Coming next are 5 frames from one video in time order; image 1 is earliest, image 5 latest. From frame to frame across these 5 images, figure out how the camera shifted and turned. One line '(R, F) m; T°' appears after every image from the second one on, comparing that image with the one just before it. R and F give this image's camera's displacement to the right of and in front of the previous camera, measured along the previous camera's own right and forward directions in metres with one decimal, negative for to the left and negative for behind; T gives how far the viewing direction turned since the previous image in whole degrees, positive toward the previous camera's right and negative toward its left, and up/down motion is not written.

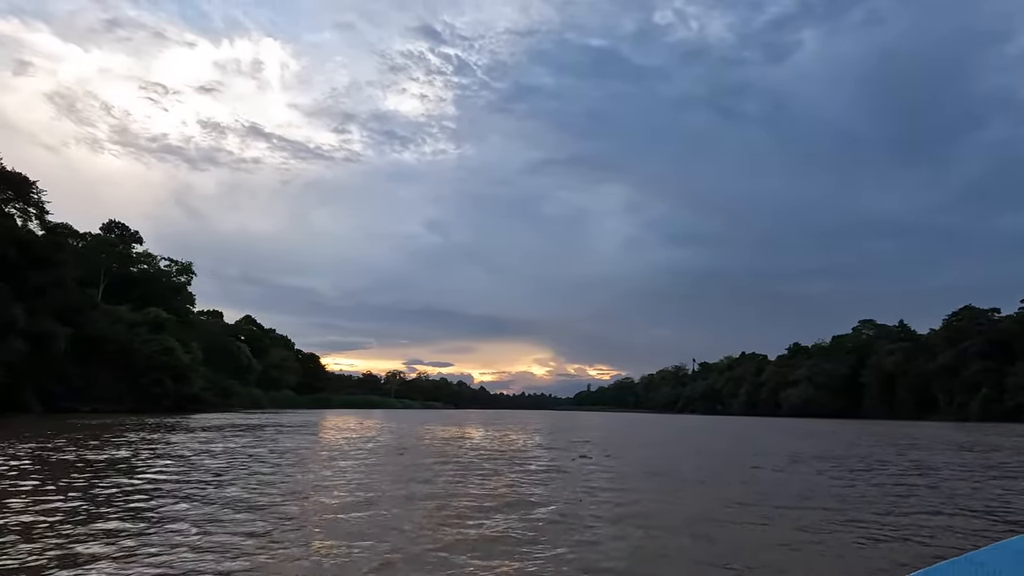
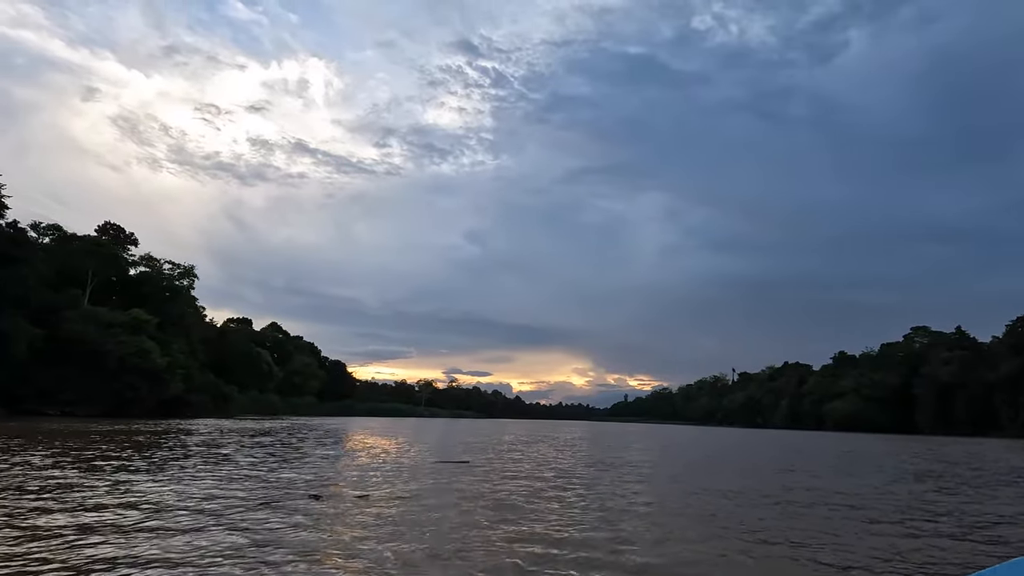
(+1.6, +3.9) m; -3°
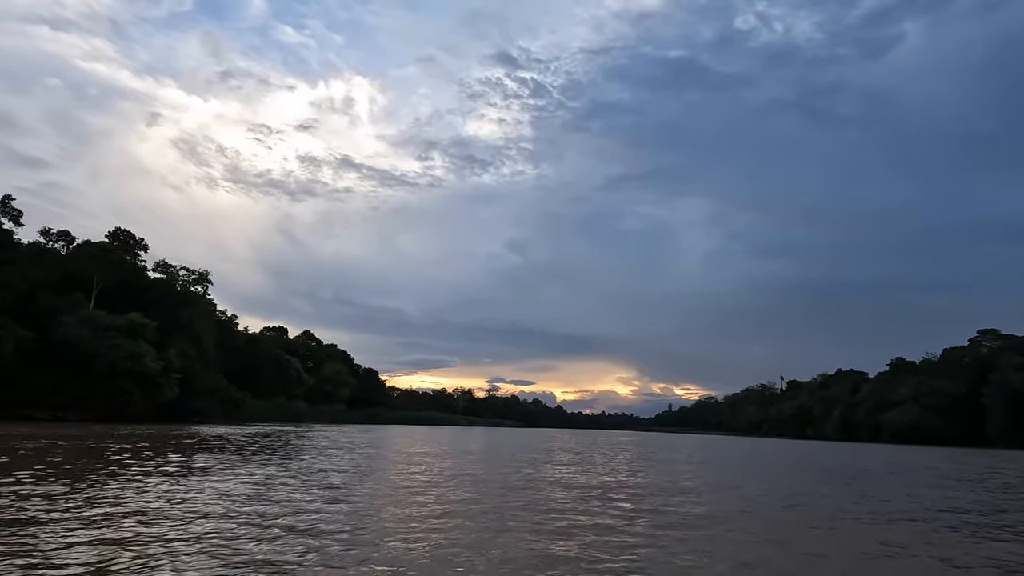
(+1.0, +3.4) m; -3°
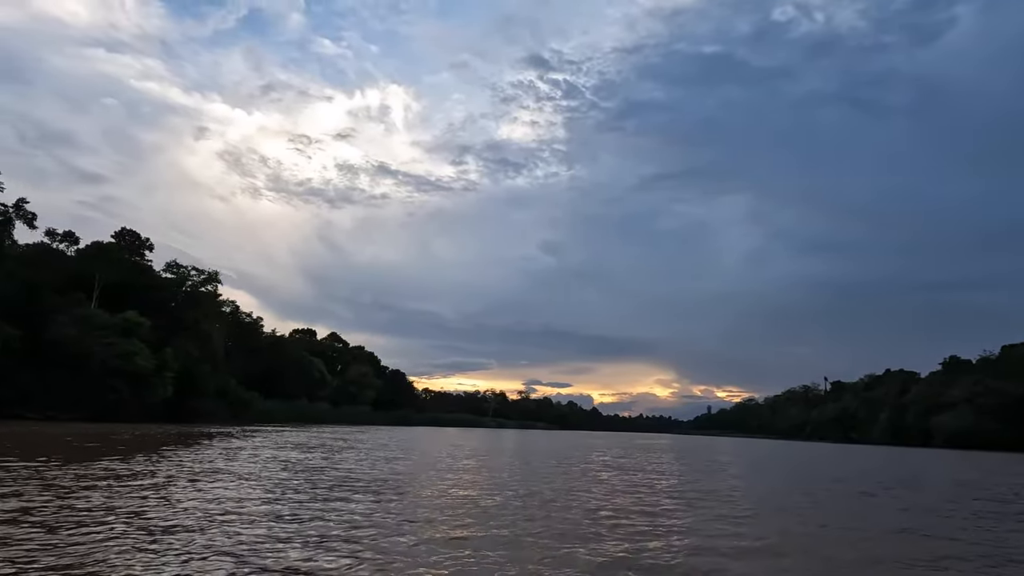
(+1.0, +2.9) m; -3°
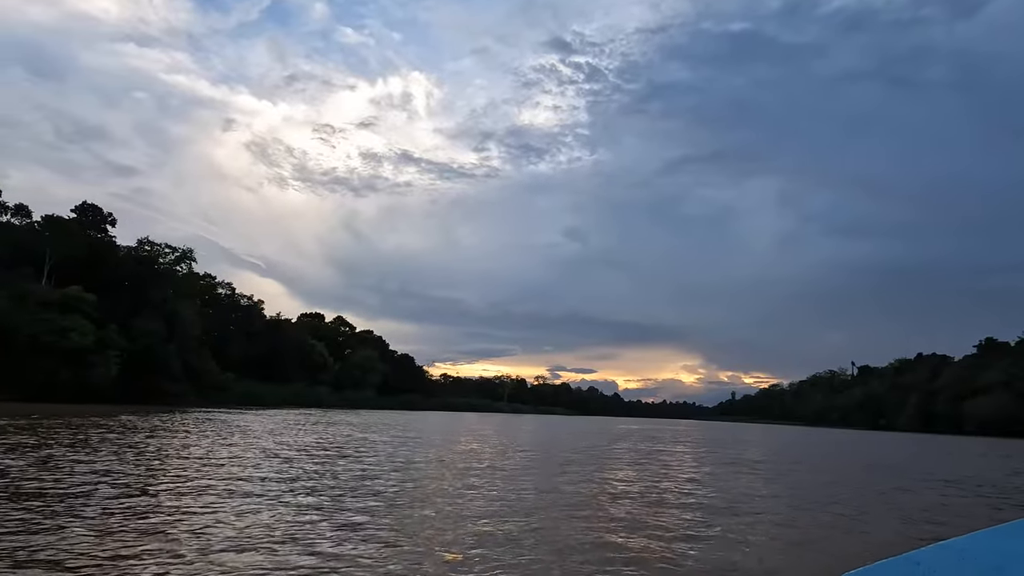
(+2.0, +3.9) m; -2°
